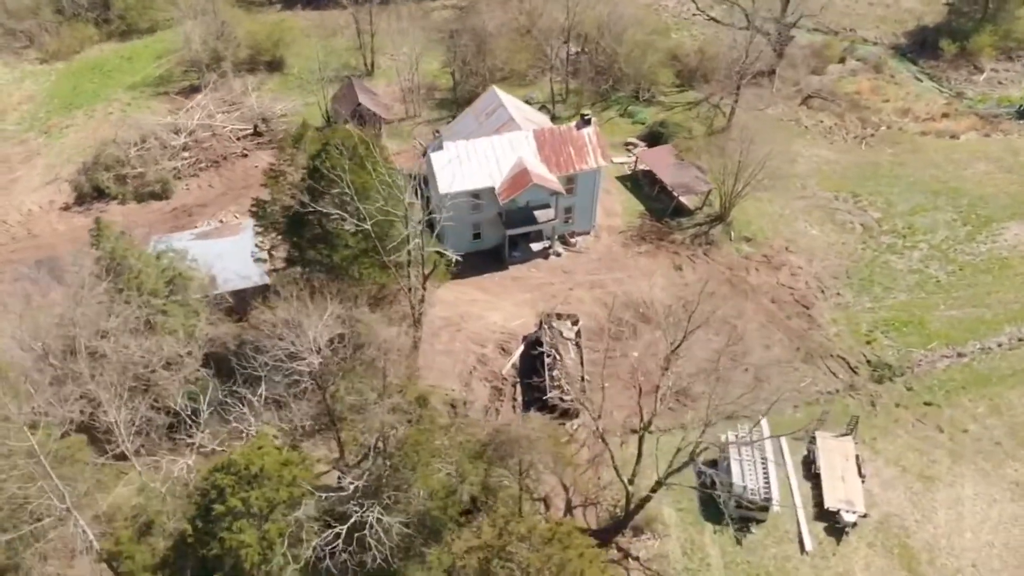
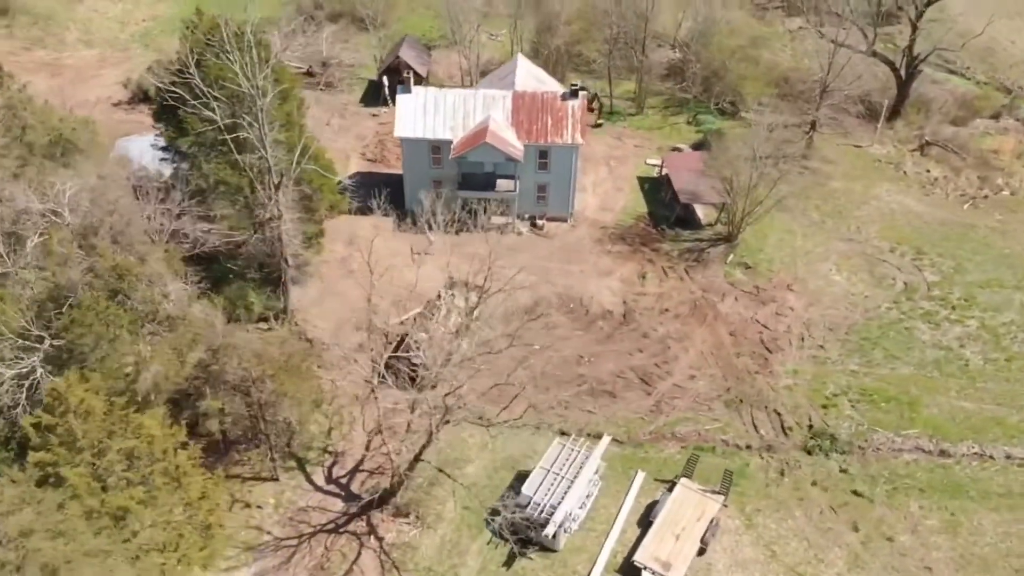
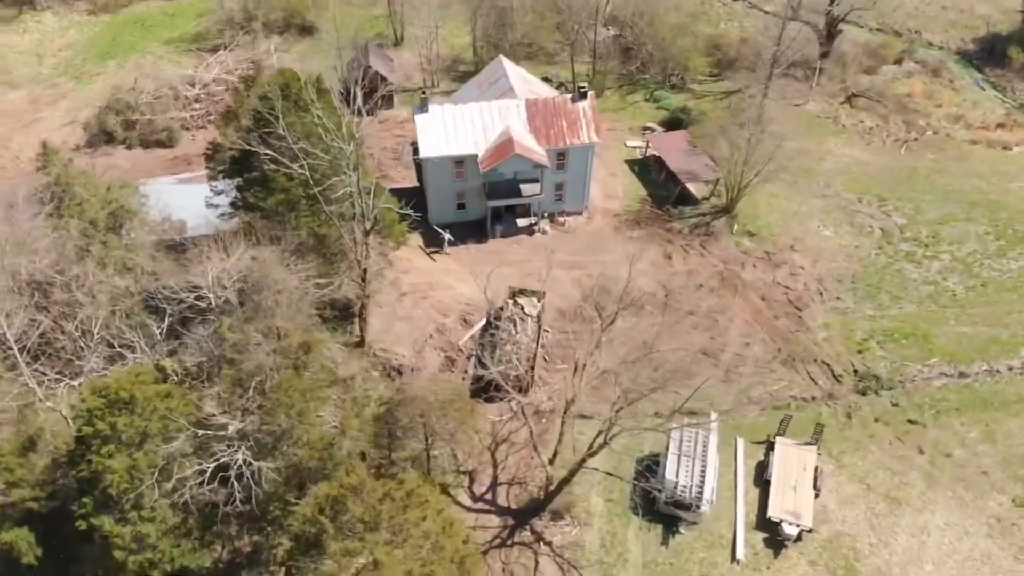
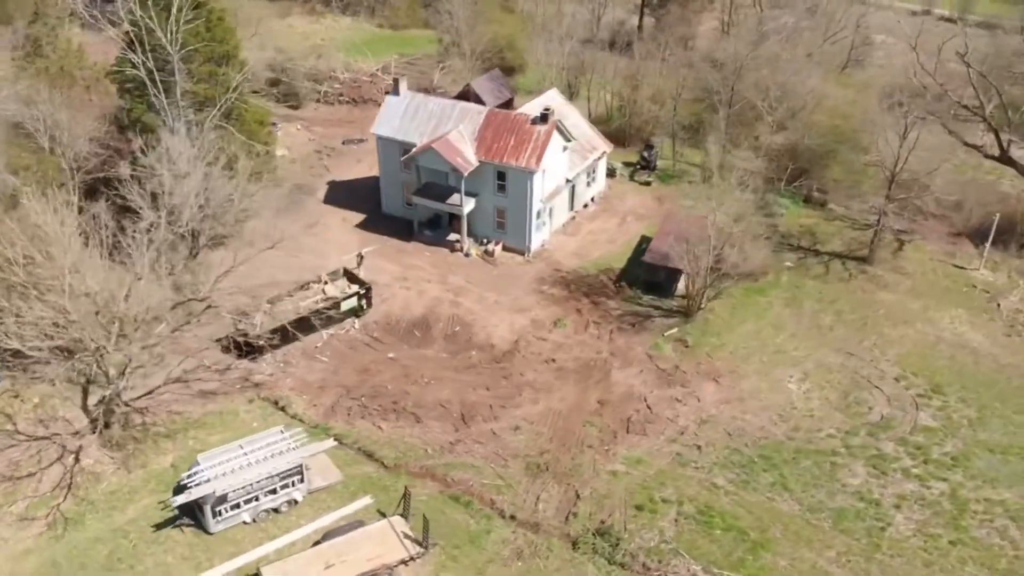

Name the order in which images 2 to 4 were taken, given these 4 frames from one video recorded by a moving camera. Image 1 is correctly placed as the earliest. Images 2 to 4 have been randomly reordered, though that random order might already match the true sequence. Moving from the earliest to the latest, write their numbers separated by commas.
3, 2, 4
